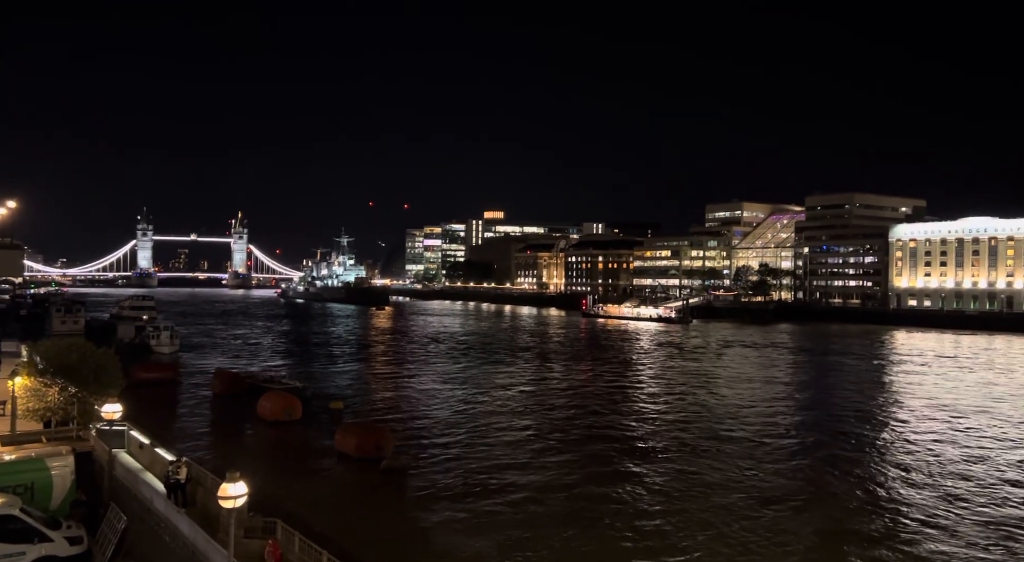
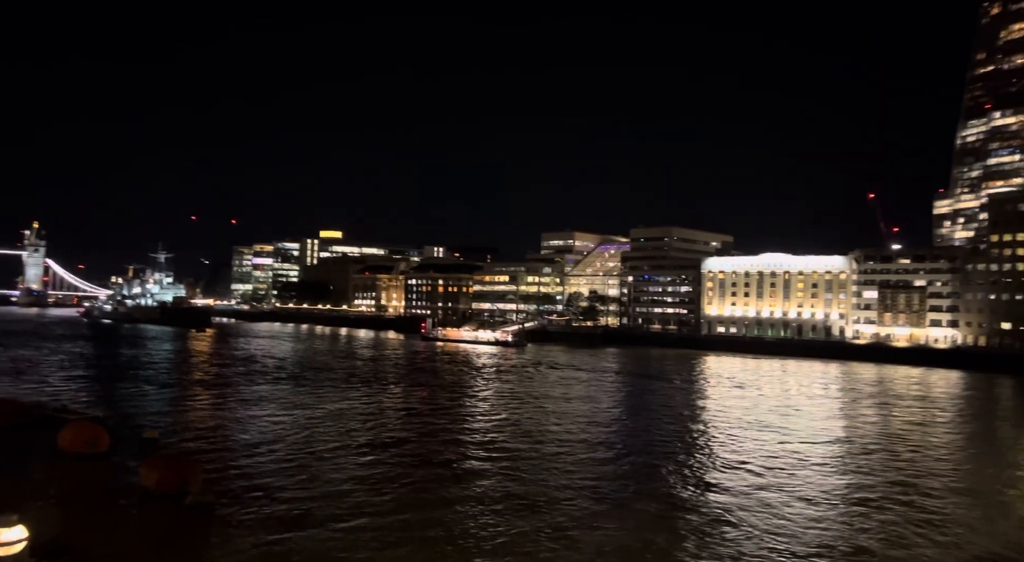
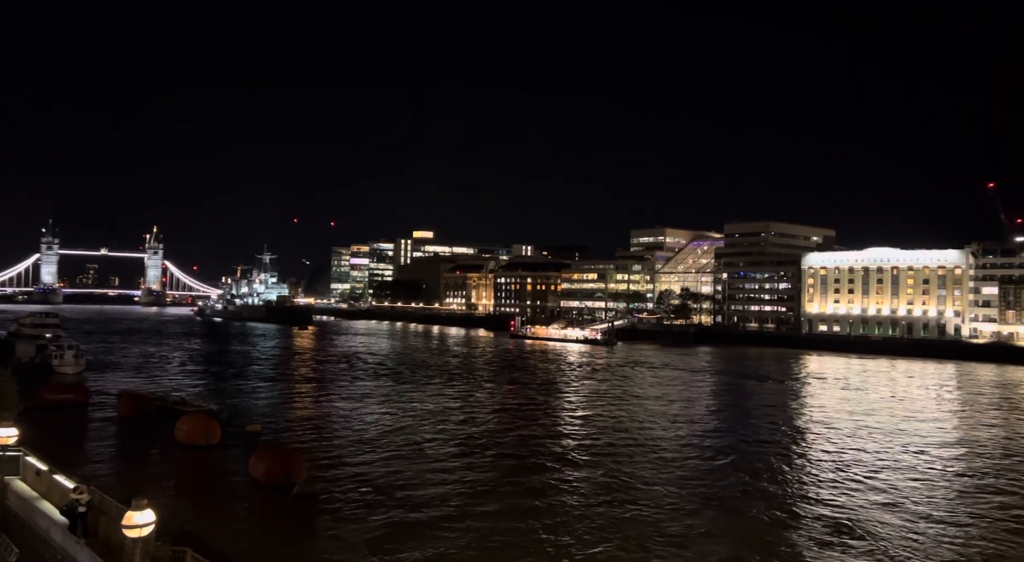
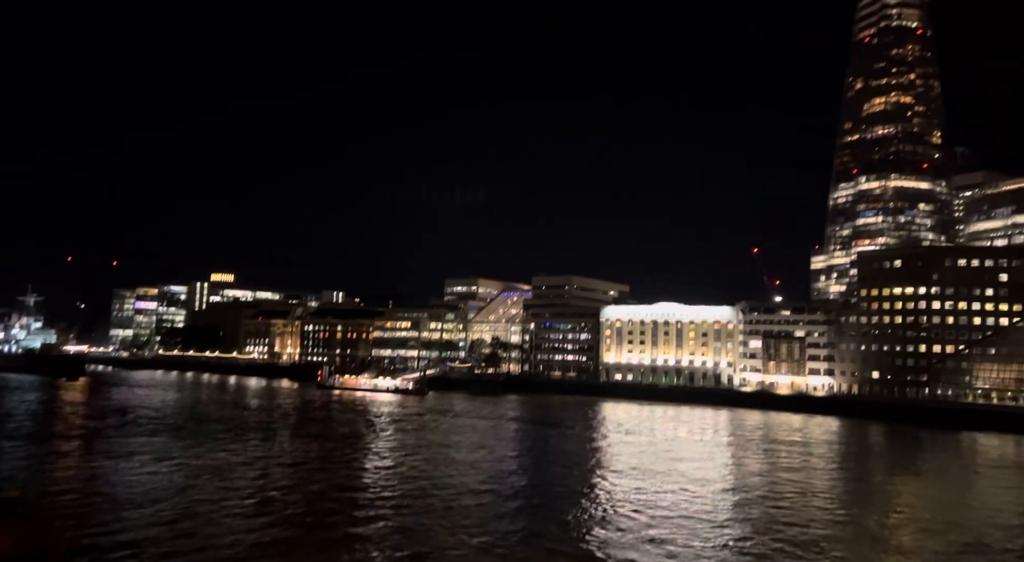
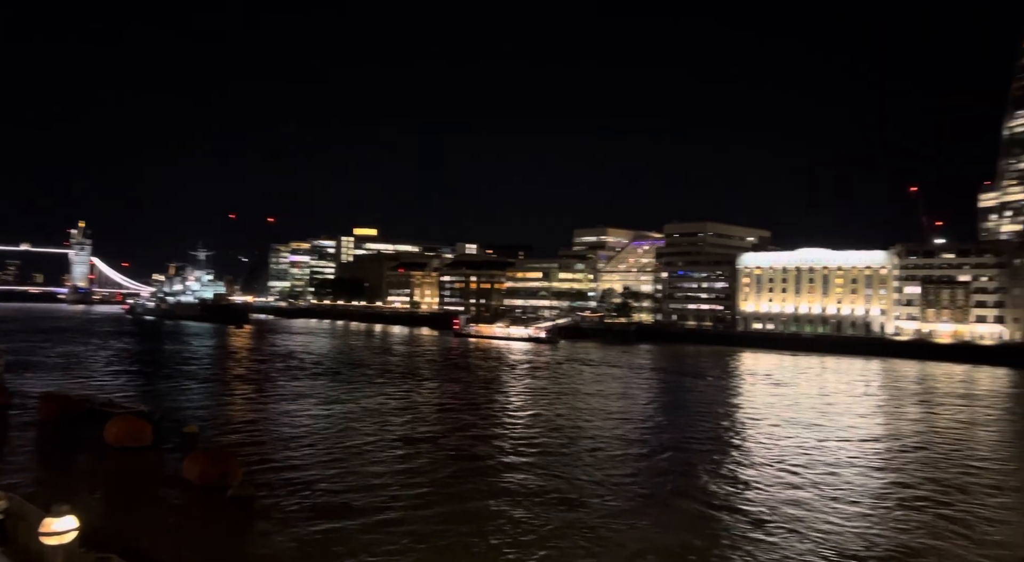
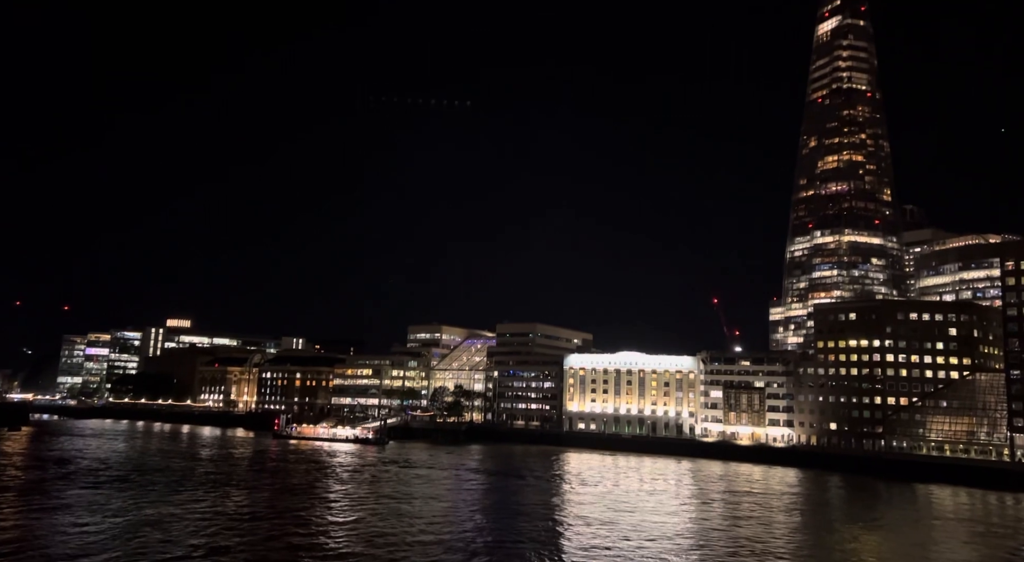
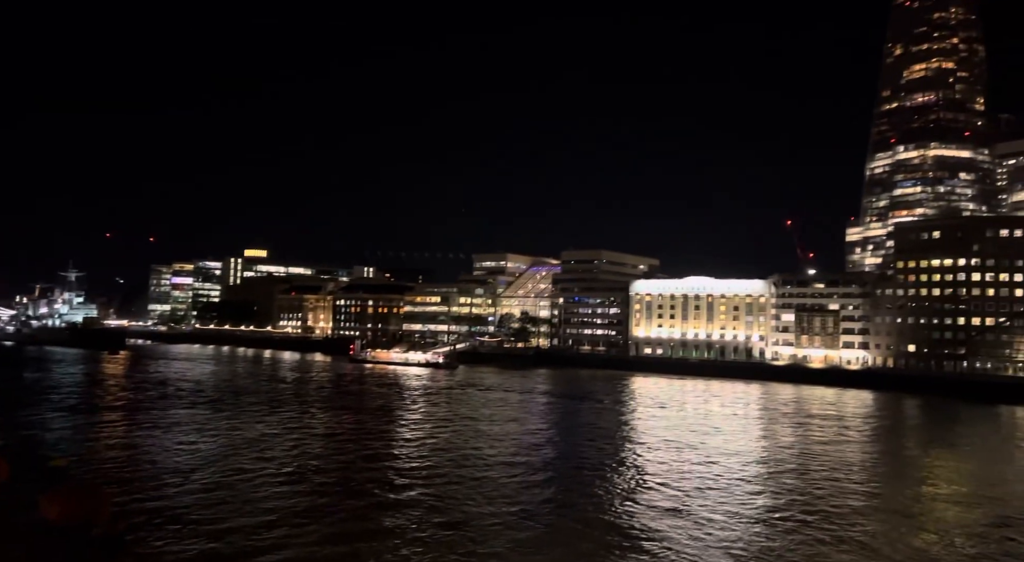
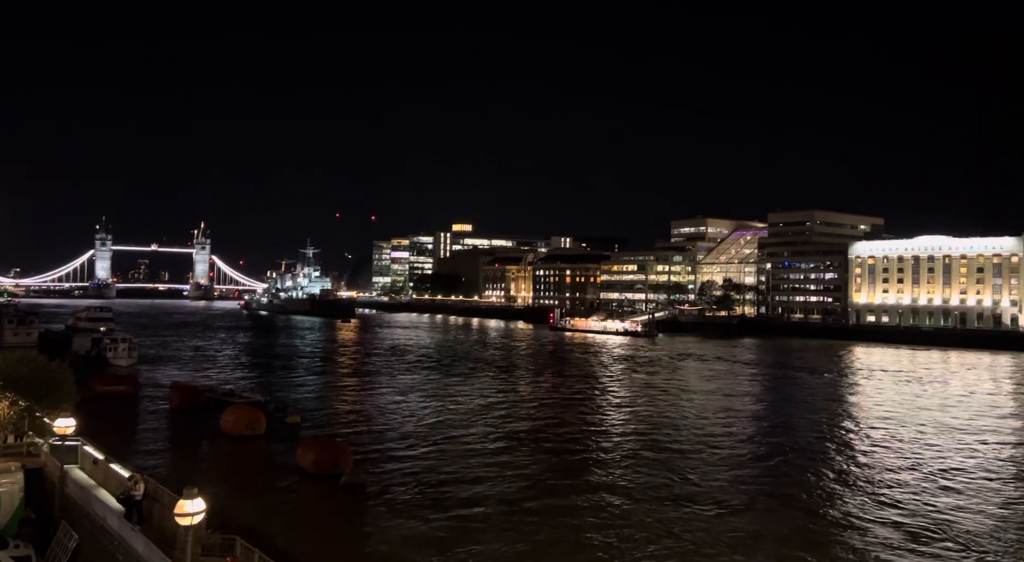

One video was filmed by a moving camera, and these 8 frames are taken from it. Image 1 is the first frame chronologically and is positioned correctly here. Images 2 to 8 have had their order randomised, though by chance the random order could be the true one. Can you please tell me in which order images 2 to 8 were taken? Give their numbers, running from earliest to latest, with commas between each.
8, 3, 5, 2, 7, 4, 6
